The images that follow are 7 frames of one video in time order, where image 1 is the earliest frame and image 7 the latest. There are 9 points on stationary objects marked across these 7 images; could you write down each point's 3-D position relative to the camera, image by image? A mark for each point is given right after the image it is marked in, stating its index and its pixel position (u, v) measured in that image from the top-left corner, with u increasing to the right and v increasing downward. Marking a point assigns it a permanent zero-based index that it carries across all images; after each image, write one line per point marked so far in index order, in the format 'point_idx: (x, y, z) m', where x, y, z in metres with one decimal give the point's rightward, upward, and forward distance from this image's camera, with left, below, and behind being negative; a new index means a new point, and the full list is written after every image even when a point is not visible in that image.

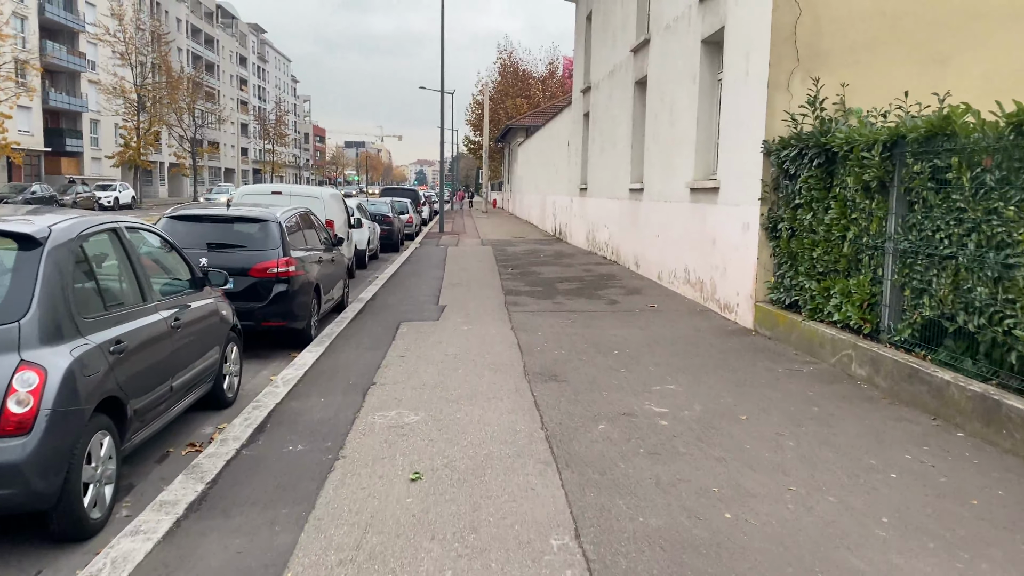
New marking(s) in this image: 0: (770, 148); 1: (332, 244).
0: (+2.9, +1.6, +8.5) m
1: (-2.6, +0.6, +10.8) m
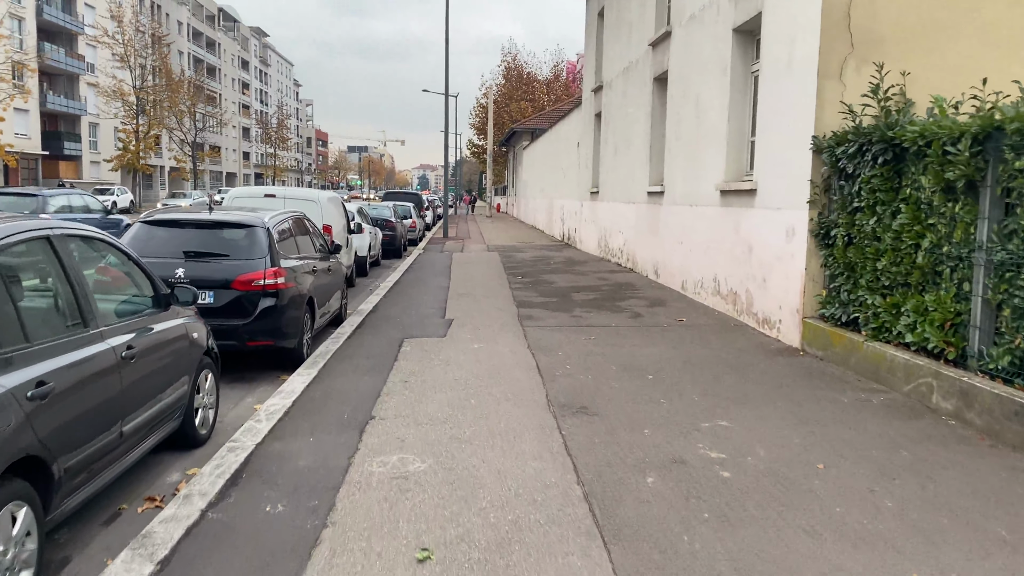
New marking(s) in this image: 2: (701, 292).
0: (+3.1, +1.5, +7.5) m
1: (-2.4, +0.5, +9.9) m
2: (+2.8, -0.1, +11.0) m
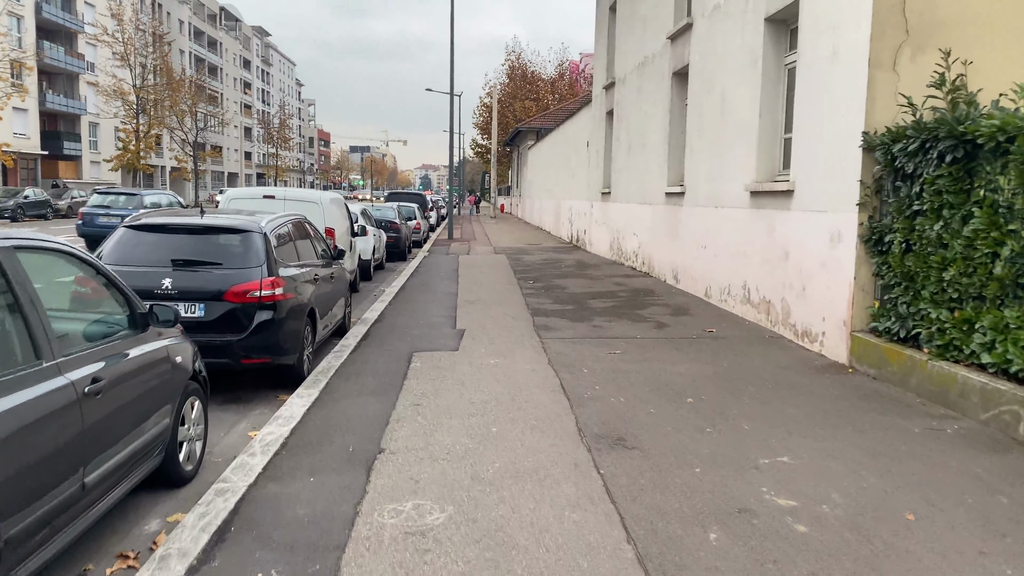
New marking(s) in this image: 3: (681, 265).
0: (+3.3, +1.4, +6.8) m
1: (-2.2, +0.4, +9.2) m
2: (+3.0, -0.2, +10.3) m
3: (+2.9, +0.4, +12.6) m
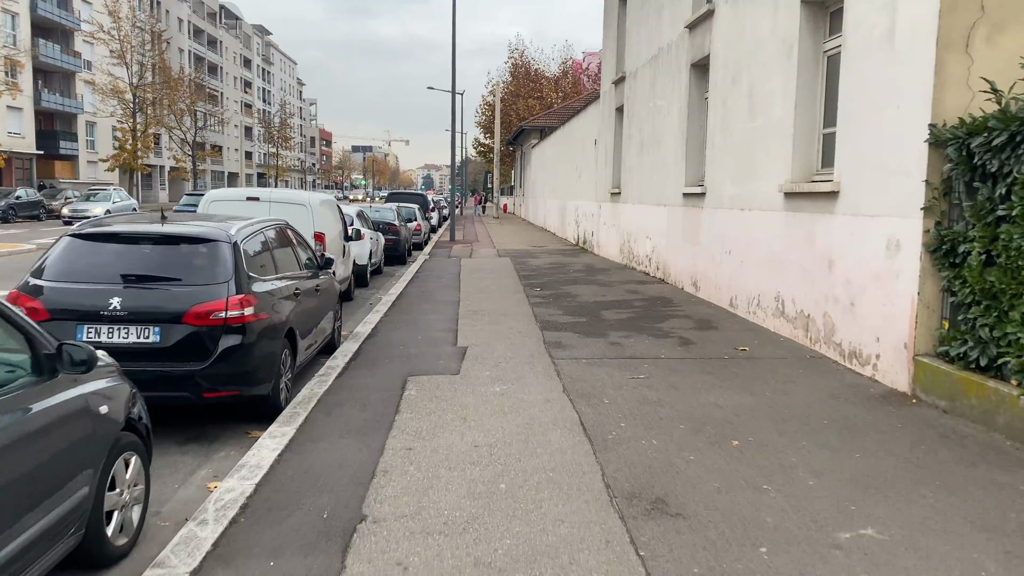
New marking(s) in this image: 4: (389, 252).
0: (+3.4, +1.2, +5.8) m
1: (-2.2, +0.2, +8.2) m
2: (+3.1, -0.3, +9.4) m
3: (+3.0, +0.3, +11.6) m
4: (-3.2, +0.9, +19.1) m
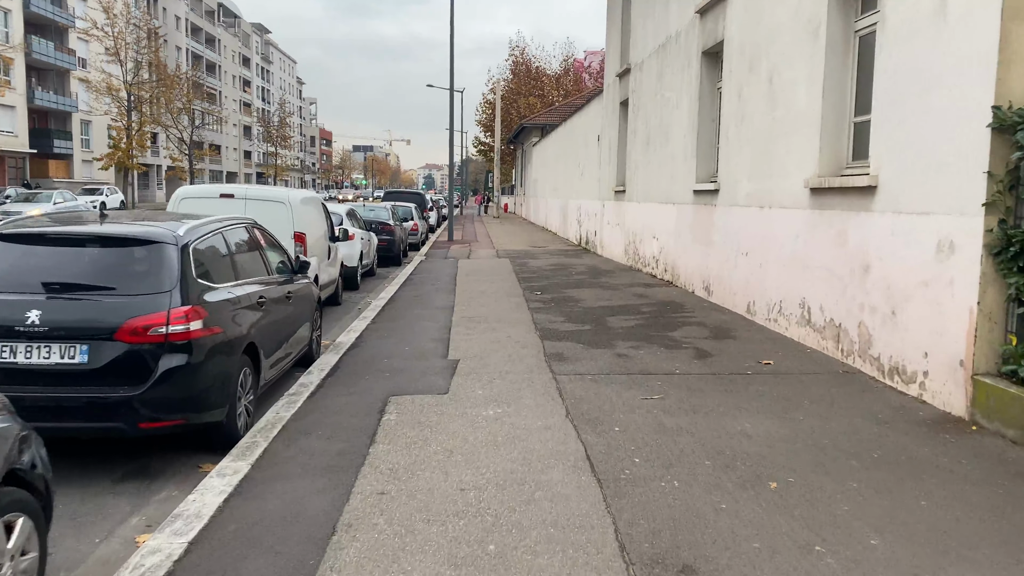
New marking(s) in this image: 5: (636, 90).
0: (+3.4, +1.2, +5.0) m
1: (-2.2, +0.2, +7.4) m
2: (+3.1, -0.4, +8.5) m
3: (+3.0, +0.2, +10.8) m
4: (-3.2, +0.9, +18.3) m
5: (+2.7, +4.3, +16.2) m
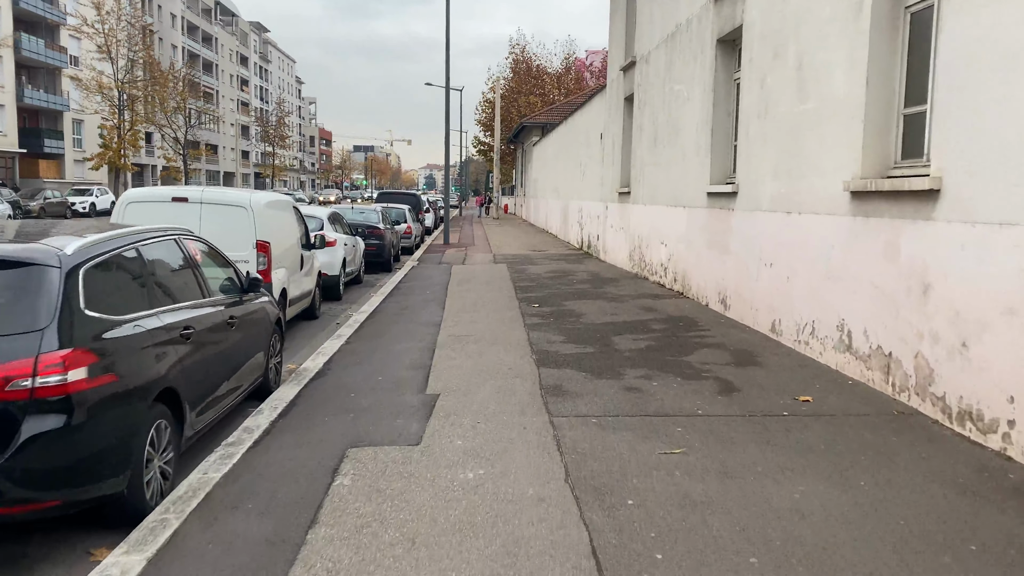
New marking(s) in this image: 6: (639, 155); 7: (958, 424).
0: (+3.3, +1.0, +3.9) m
1: (-2.3, 0.0, +6.3) m
2: (+3.0, -0.5, +7.4) m
3: (+2.9, 0.0, +9.7) m
4: (-3.3, +0.7, +17.2) m
5: (+2.6, +4.2, +15.1) m
6: (+2.6, +2.7, +15.2) m
7: (+3.1, -1.0, +5.2) m
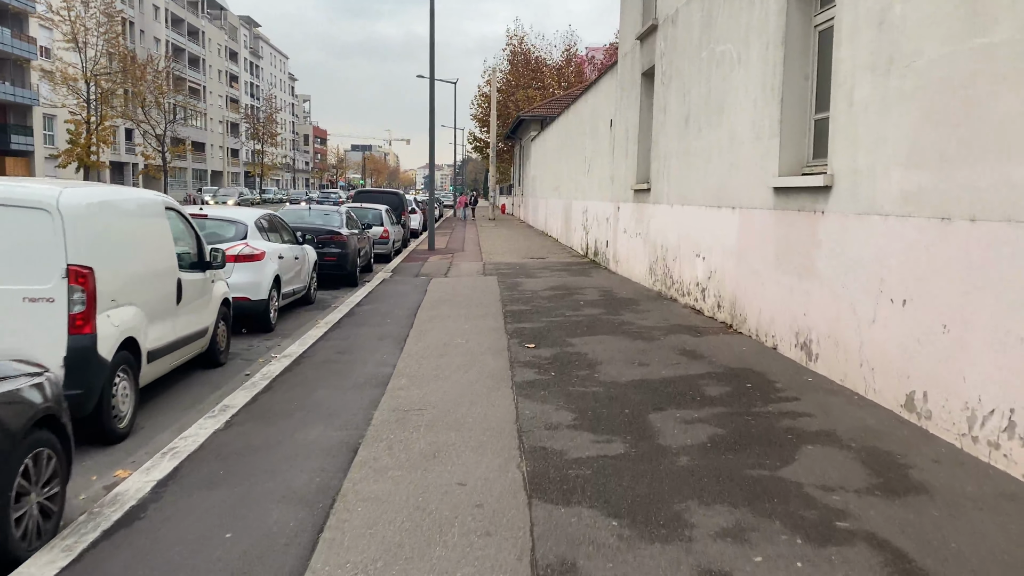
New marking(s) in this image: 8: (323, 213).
0: (+3.1, +0.6, +0.7) m
1: (-2.4, -0.4, +3.1) m
2: (+2.8, -0.9, +4.2) m
3: (+2.7, -0.3, +6.5) m
4: (-3.4, +0.3, +14.0) m
5: (+2.5, +3.8, +11.9) m
6: (+2.4, +2.4, +12.0) m
7: (+3.0, -1.3, +2.0) m
8: (-3.8, +1.5, +14.9) m
